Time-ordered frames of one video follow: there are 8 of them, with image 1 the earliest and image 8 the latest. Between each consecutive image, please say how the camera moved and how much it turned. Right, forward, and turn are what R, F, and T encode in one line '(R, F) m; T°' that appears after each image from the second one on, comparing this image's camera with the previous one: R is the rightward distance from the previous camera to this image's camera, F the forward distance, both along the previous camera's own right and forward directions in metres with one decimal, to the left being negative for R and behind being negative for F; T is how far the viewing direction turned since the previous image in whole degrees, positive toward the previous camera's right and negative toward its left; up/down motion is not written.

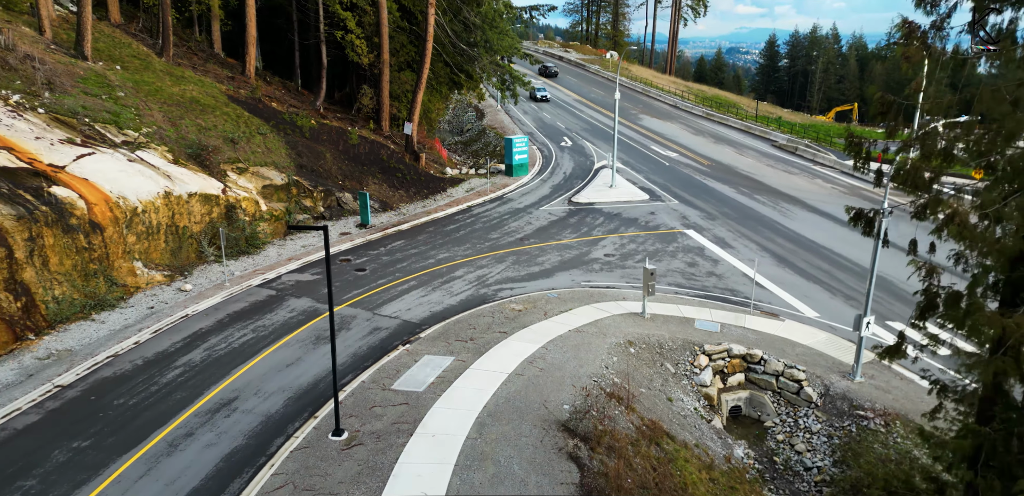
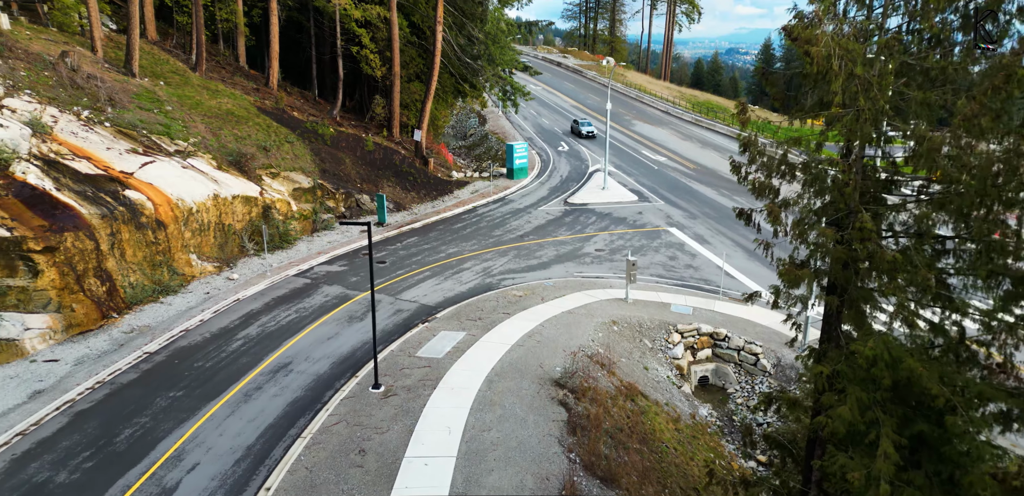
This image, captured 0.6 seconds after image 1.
(-0.1, -2.9) m; 0°
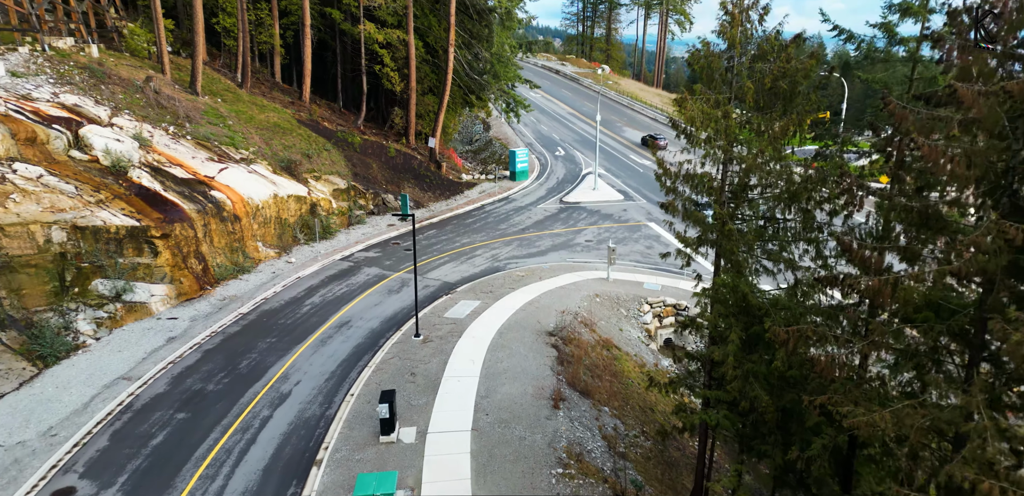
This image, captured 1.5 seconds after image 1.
(-0.2, -5.0) m; 0°
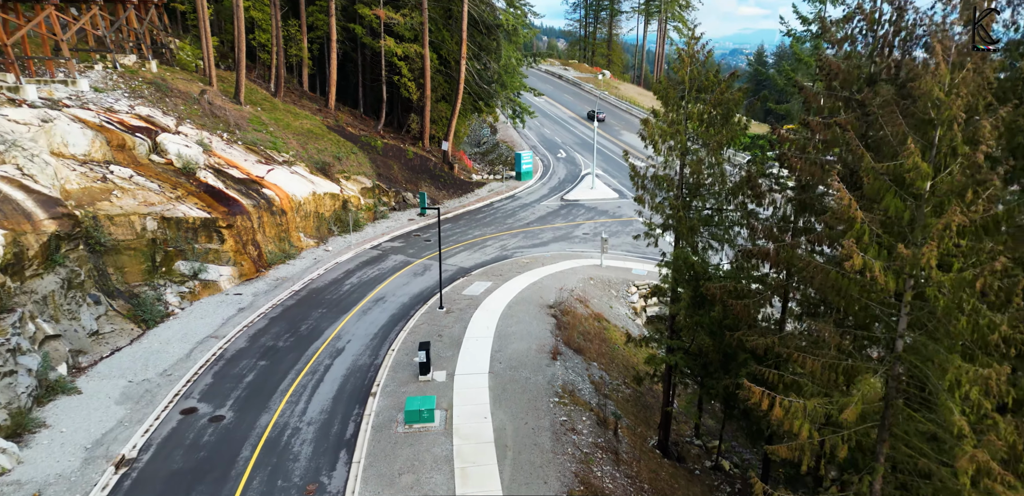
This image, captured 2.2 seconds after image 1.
(-0.1, -4.1) m; 0°
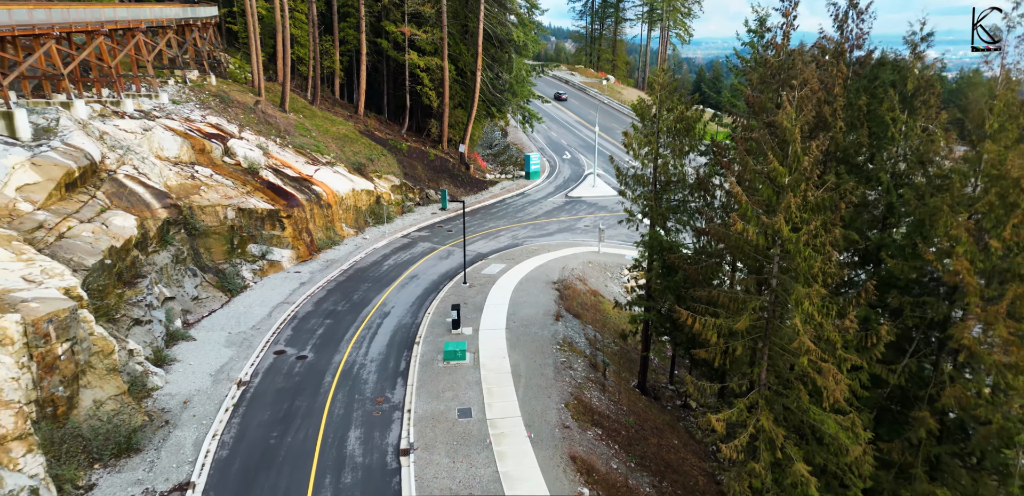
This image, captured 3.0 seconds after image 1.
(-0.2, -5.1) m; -1°
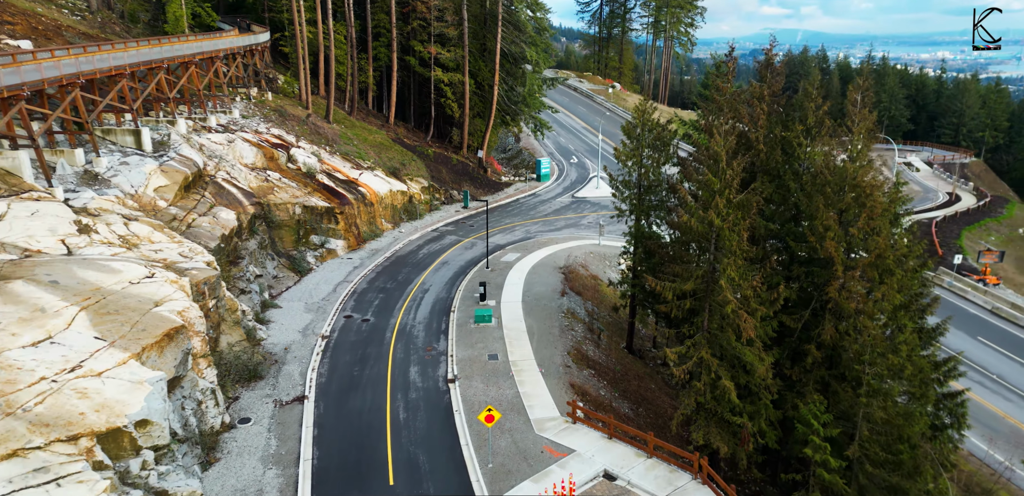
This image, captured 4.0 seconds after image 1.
(-0.3, -6.2) m; -1°
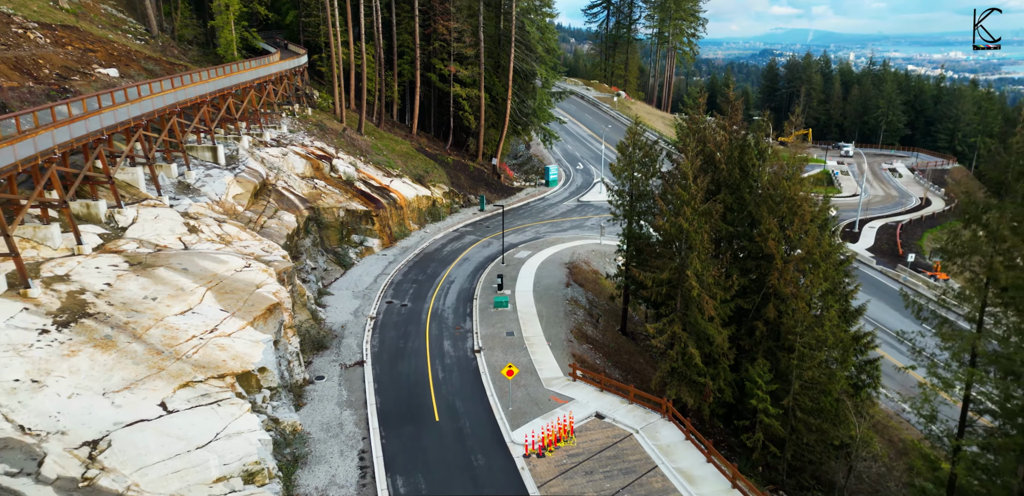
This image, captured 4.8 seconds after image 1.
(-0.3, -5.6) m; -1°
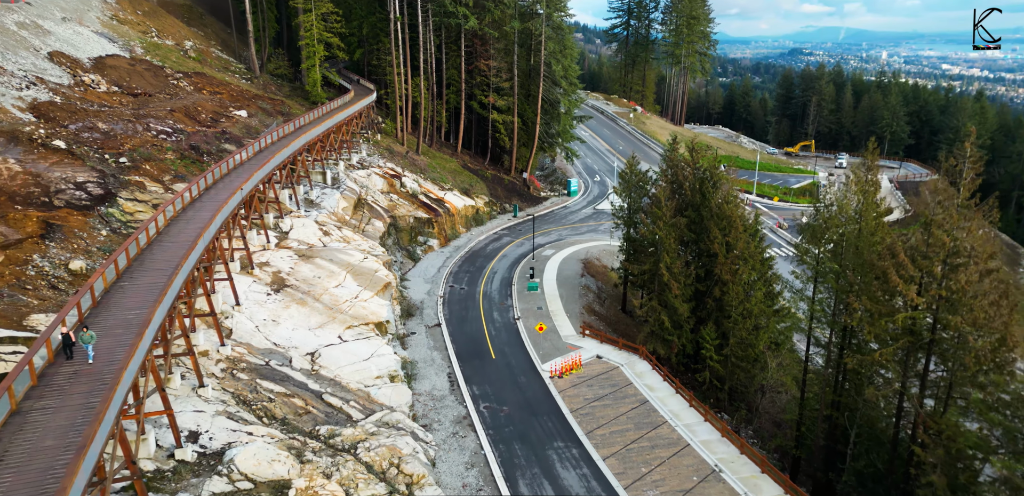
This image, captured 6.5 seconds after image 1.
(-0.4, -12.2) m; -2°
